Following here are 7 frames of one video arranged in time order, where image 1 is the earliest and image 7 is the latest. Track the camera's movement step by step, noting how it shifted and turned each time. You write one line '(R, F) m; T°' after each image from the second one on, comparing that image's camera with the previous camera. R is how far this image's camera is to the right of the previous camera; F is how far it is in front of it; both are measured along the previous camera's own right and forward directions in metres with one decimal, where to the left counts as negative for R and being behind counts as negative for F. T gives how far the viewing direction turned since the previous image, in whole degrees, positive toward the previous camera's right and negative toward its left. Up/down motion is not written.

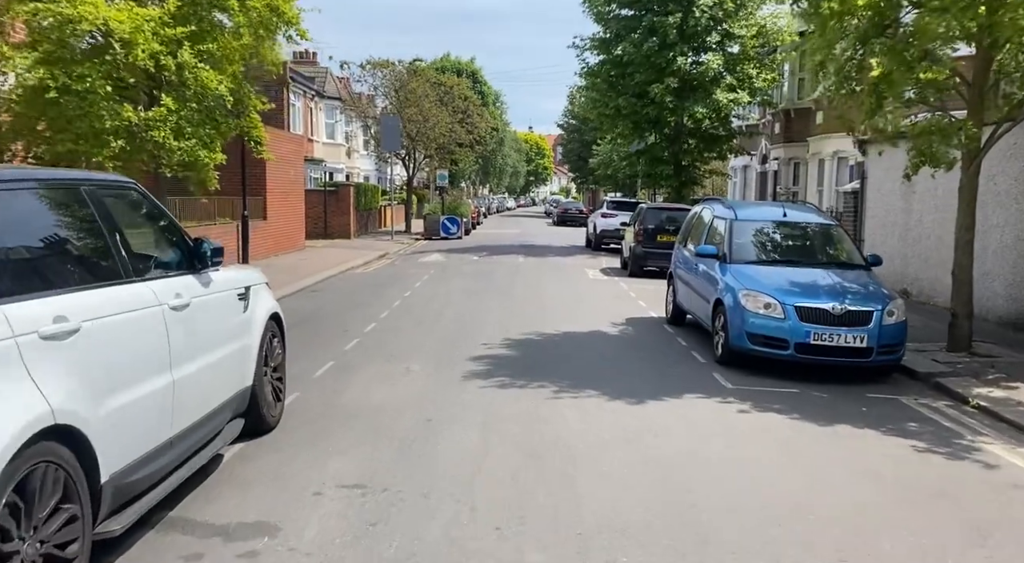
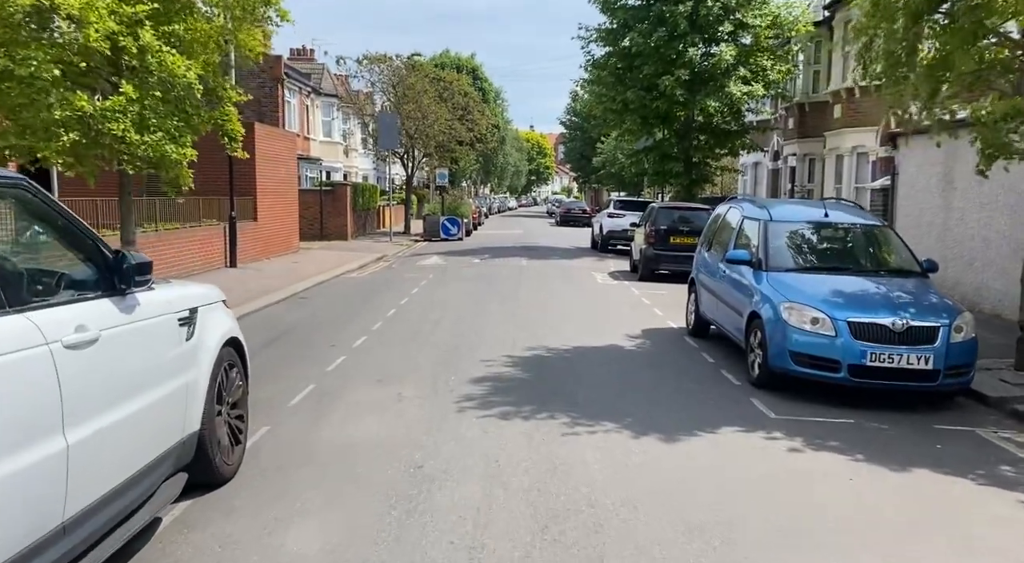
(0.0, +1.3) m; 0°
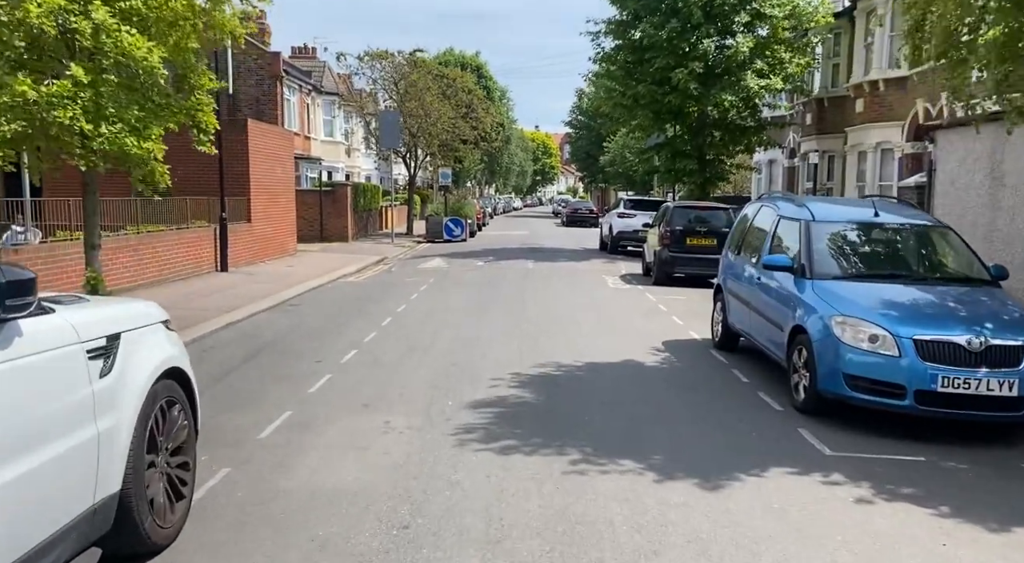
(0.0, +1.2) m; 0°
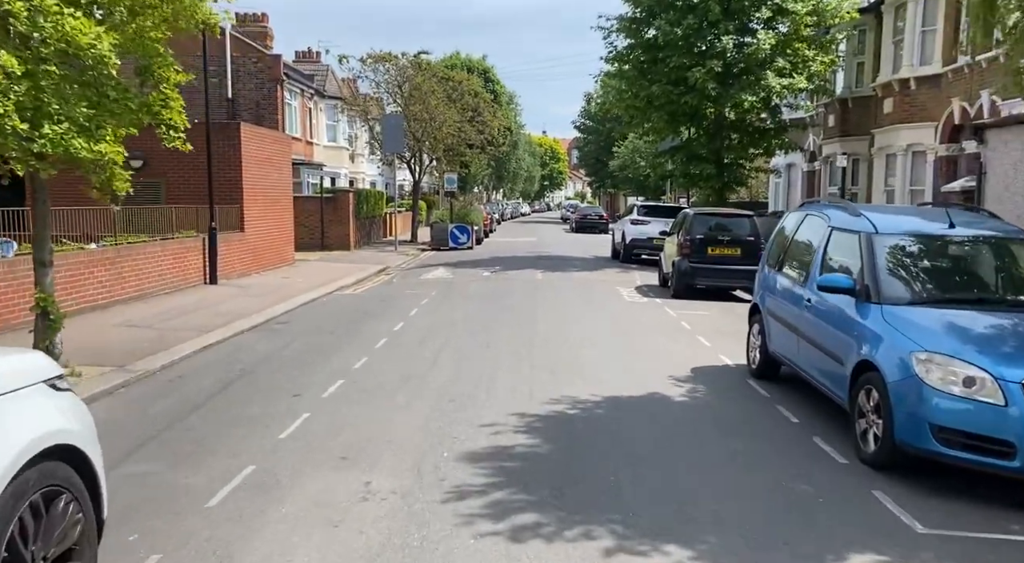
(0.0, +1.3) m; 0°
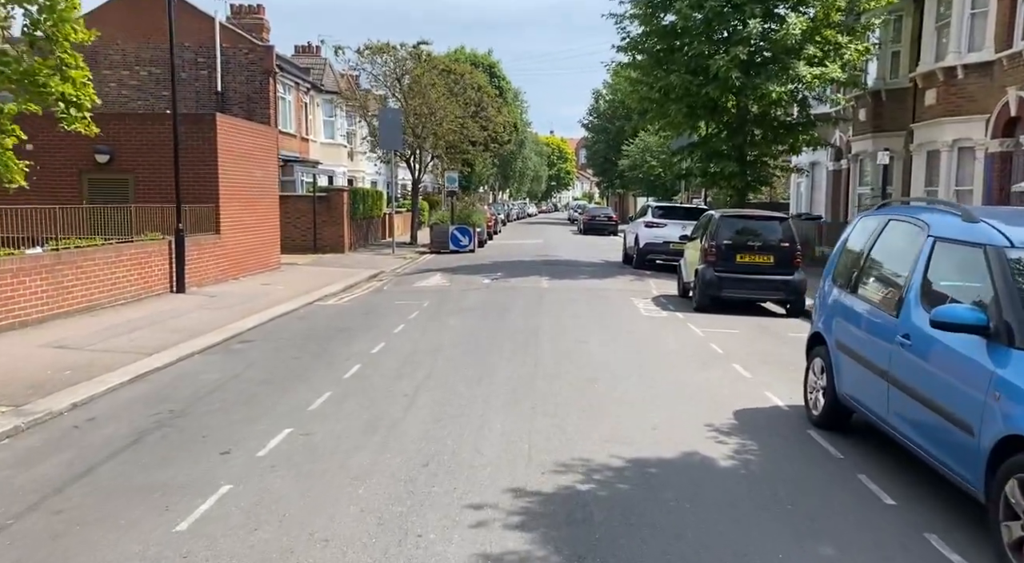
(+0.1, +2.1) m; 0°
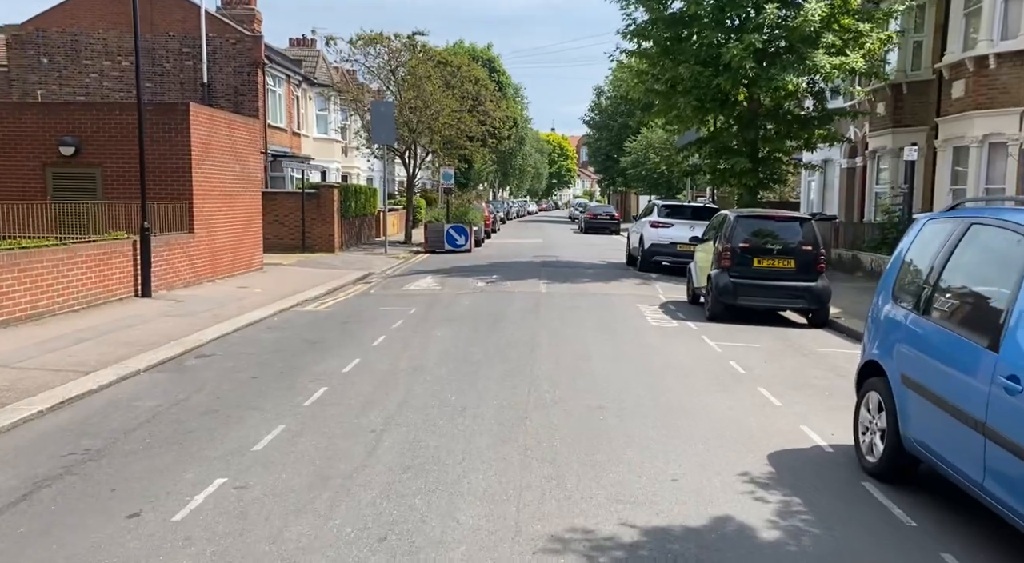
(+0.1, +1.4) m; 0°
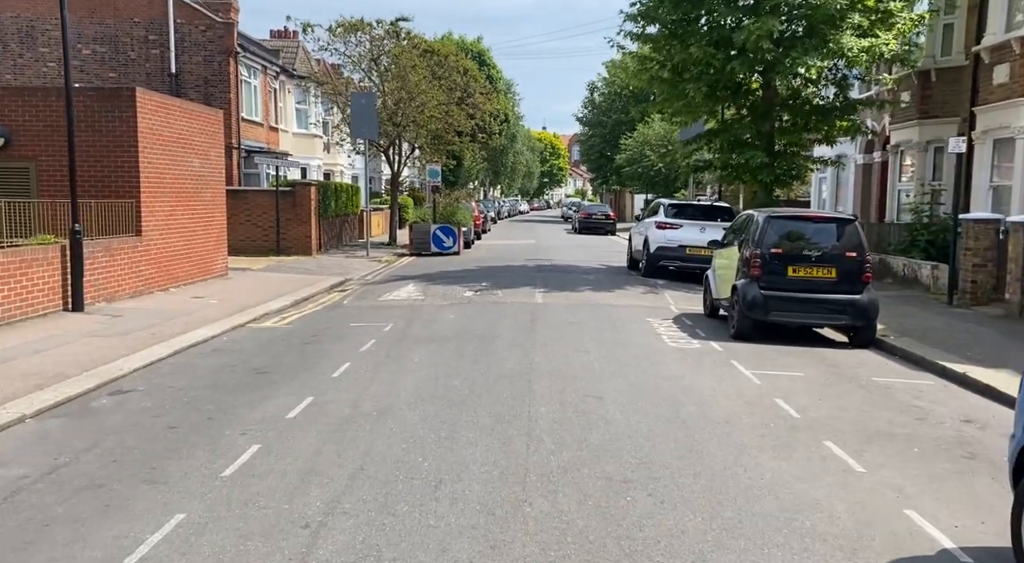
(0.0, +2.2) m; +1°
